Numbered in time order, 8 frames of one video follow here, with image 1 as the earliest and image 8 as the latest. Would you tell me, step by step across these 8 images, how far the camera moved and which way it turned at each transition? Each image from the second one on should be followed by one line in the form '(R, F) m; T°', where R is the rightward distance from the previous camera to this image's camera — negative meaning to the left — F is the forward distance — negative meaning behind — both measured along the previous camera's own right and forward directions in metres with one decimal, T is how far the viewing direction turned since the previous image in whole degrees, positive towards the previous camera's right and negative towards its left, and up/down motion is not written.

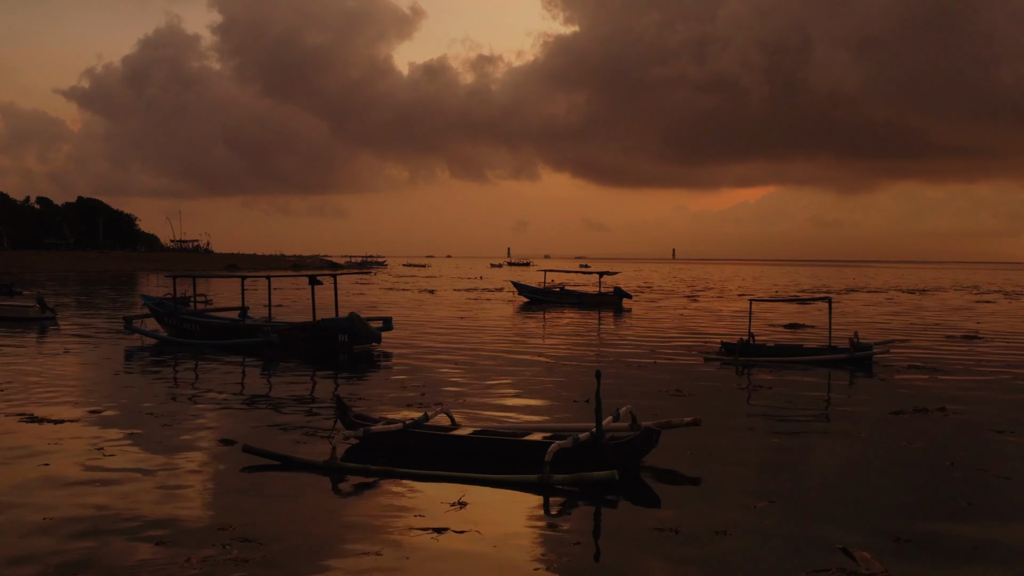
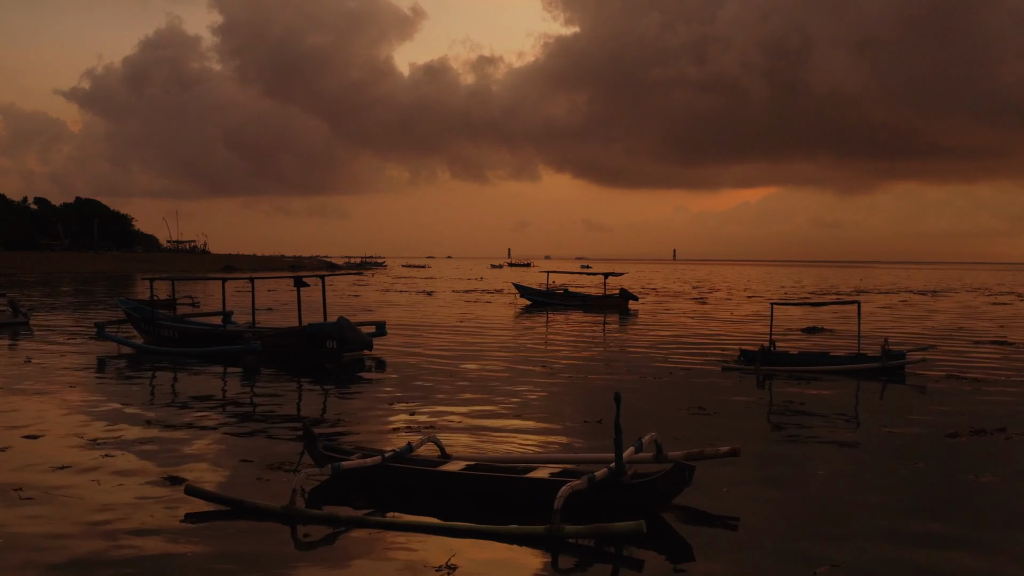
(0.0, +2.1) m; 0°
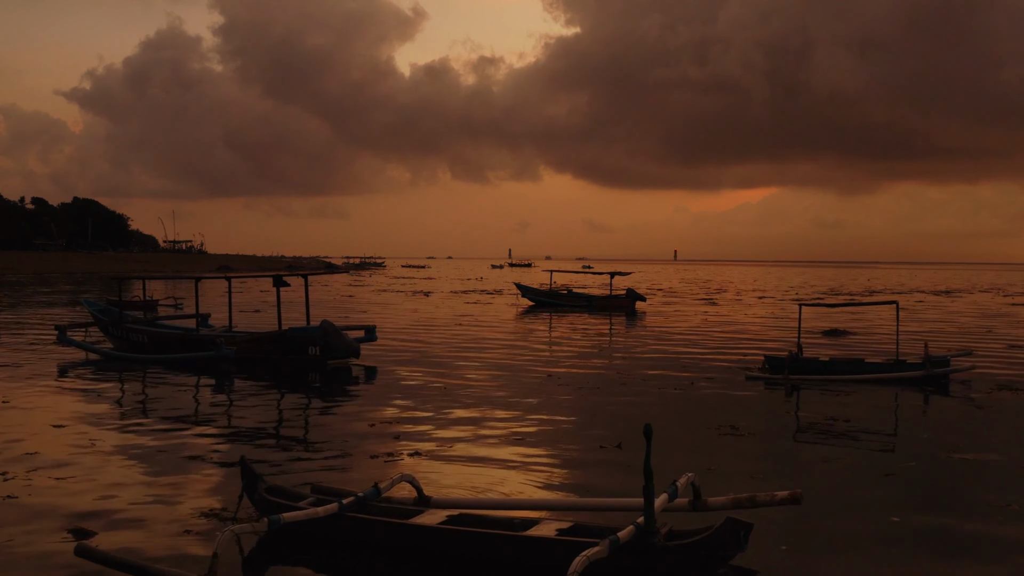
(0.0, +2.4) m; 0°
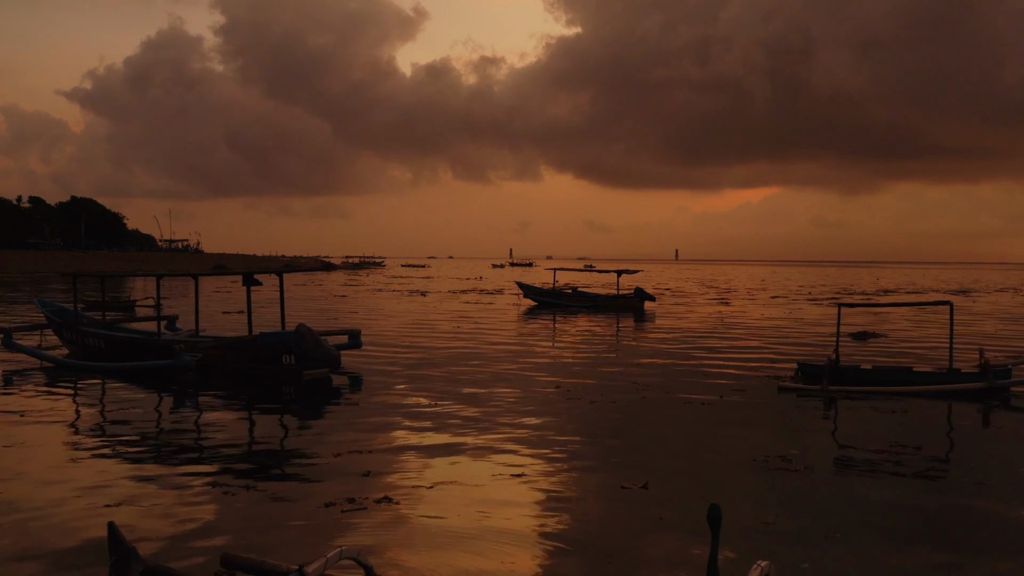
(0.0, +2.7) m; 0°
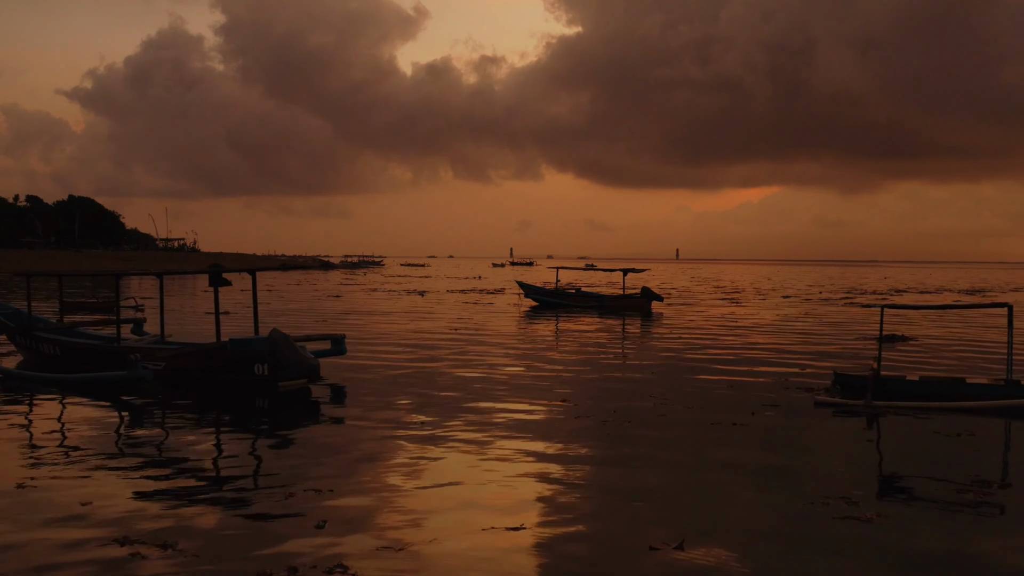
(0.0, +2.3) m; 0°
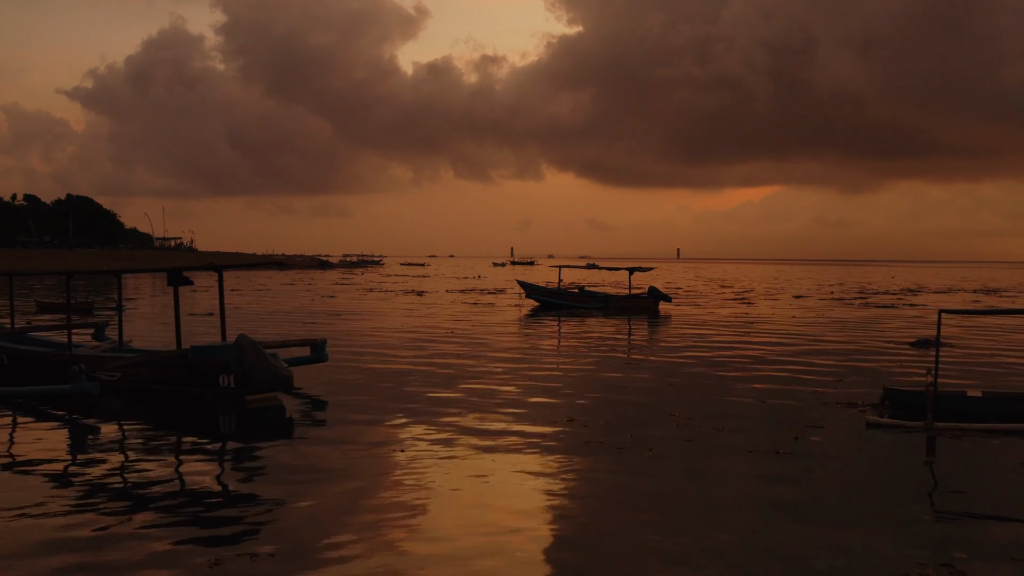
(0.0, +2.3) m; 0°
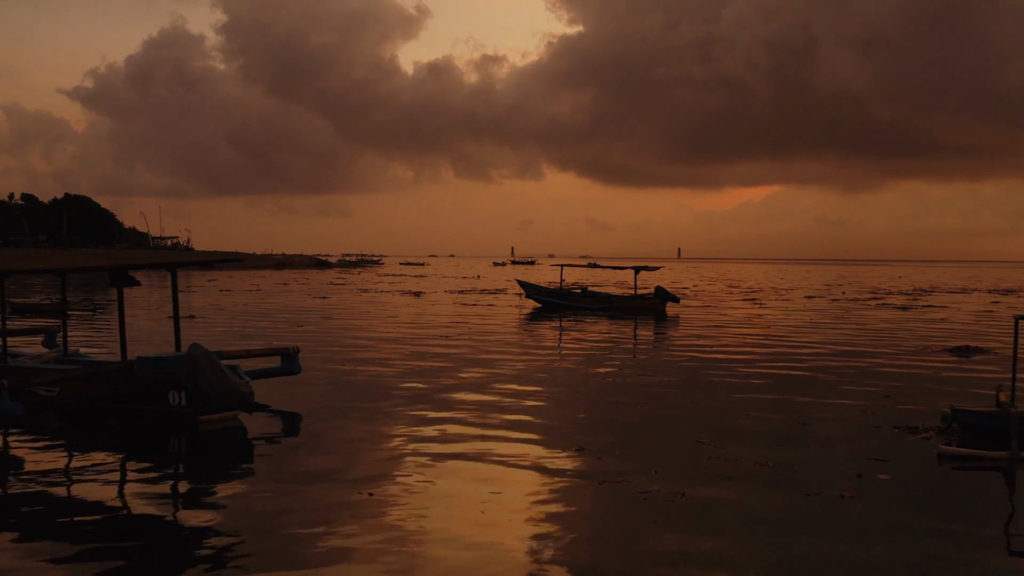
(0.0, +2.4) m; 0°
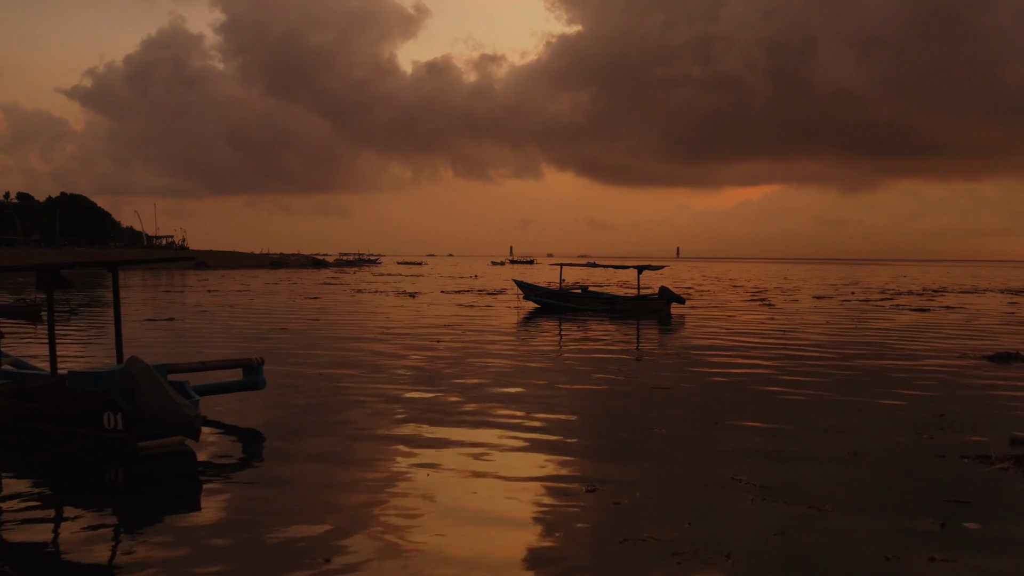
(+0.1, +2.1) m; 0°
